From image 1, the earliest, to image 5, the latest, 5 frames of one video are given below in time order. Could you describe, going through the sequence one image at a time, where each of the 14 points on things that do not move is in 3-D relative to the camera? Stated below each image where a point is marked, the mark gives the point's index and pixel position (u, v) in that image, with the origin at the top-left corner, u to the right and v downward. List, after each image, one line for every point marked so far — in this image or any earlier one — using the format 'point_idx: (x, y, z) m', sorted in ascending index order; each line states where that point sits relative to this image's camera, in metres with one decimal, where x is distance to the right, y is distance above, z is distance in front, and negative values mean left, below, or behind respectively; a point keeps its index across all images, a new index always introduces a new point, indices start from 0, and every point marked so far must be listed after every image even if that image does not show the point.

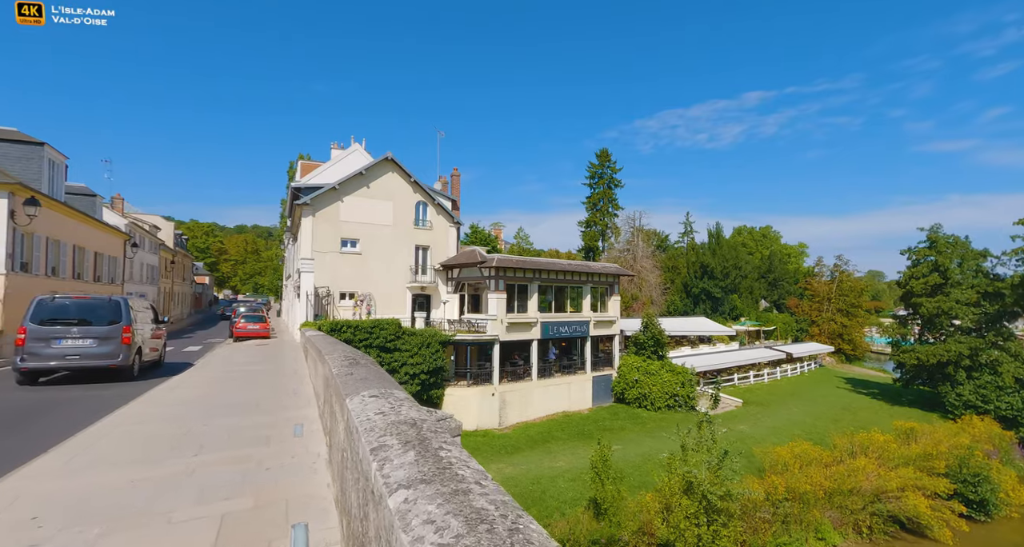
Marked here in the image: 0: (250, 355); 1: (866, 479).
0: (-8.6, -2.7, +15.2) m
1: (+11.7, -6.8, +15.2) m
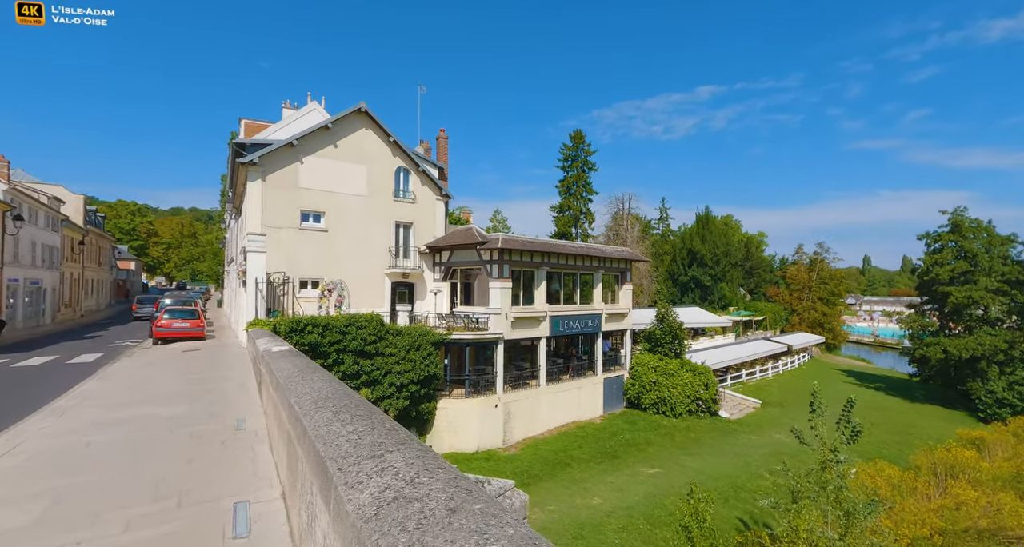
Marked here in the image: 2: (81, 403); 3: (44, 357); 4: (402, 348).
0: (-7.6, -2.2, +10.2) m
1: (+12.6, -6.4, +12.2) m
2: (-6.3, -1.9, +6.7) m
3: (-14.2, -2.5, +13.8) m
4: (-3.9, -2.6, +16.0) m
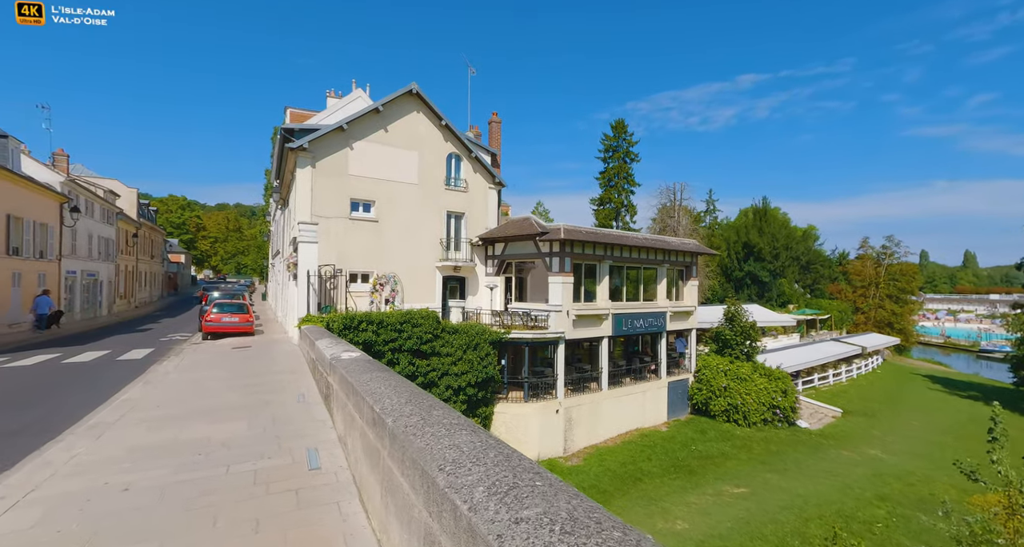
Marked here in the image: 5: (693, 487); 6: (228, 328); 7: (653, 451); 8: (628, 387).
0: (-5.9, -2.0, +9.2) m
1: (+14.4, -6.3, +9.9) m
2: (-4.8, -1.8, +5.6) m
3: (-12.2, -2.3, +13.3) m
4: (-1.7, -2.4, +14.7) m
5: (+5.6, -6.6, +14.2) m
6: (-9.9, -1.9, +16.0) m
7: (+5.3, -6.6, +17.0) m
8: (+4.8, -4.7, +19.0) m
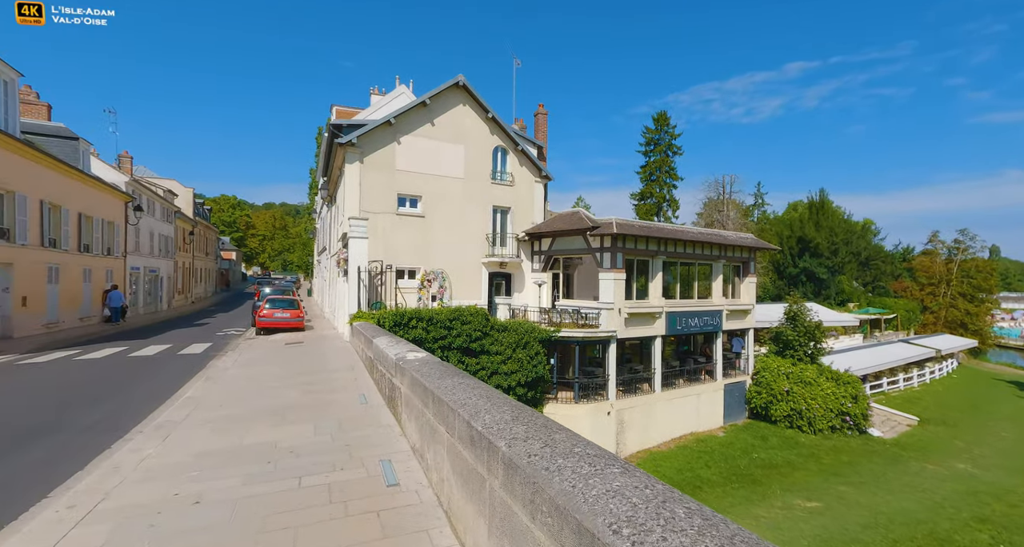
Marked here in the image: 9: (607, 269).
0: (-4.7, -1.9, +9.1) m
1: (+15.6, -6.2, +8.3) m
2: (-3.8, -1.7, +5.5) m
3: (-10.6, -2.2, +13.7) m
4: (-0.1, -2.3, +14.3) m
5: (+7.2, -6.5, +13.2) m
6: (-8.2, -1.8, +16.2) m
7: (+7.1, -6.5, +16.1) m
8: (+6.7, -4.6, +18.0) m
9: (+3.4, +0.2, +16.2) m
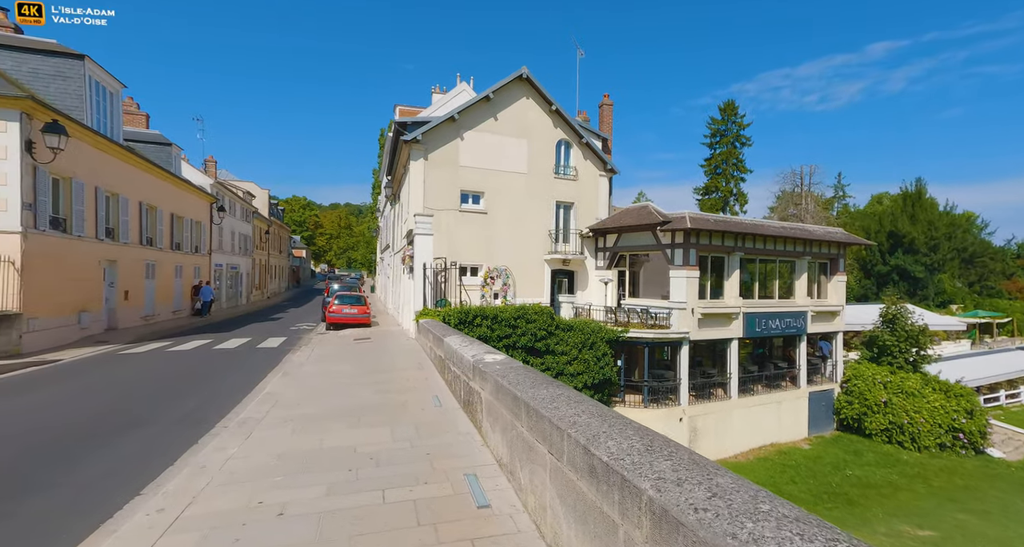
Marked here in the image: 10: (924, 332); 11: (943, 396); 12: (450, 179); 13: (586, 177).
0: (-3.2, -1.8, +9.2) m
1: (+16.8, -6.2, +5.9) m
2: (-2.9, -1.7, +5.4) m
3: (-8.6, -2.1, +14.4) m
4: (+1.9, -2.2, +13.7) m
5: (+9.0, -6.5, +11.8) m
6: (-5.9, -1.7, +16.6) m
7: (+9.2, -6.4, +14.7) m
8: (+9.1, -4.5, +16.7) m
9: (+5.6, +0.2, +15.2) m
10: (+16.2, -2.3, +17.9) m
11: (+15.6, -4.5, +16.5) m
12: (-2.3, +3.3, +16.2) m
13: (+3.0, +3.9, +18.7) m
